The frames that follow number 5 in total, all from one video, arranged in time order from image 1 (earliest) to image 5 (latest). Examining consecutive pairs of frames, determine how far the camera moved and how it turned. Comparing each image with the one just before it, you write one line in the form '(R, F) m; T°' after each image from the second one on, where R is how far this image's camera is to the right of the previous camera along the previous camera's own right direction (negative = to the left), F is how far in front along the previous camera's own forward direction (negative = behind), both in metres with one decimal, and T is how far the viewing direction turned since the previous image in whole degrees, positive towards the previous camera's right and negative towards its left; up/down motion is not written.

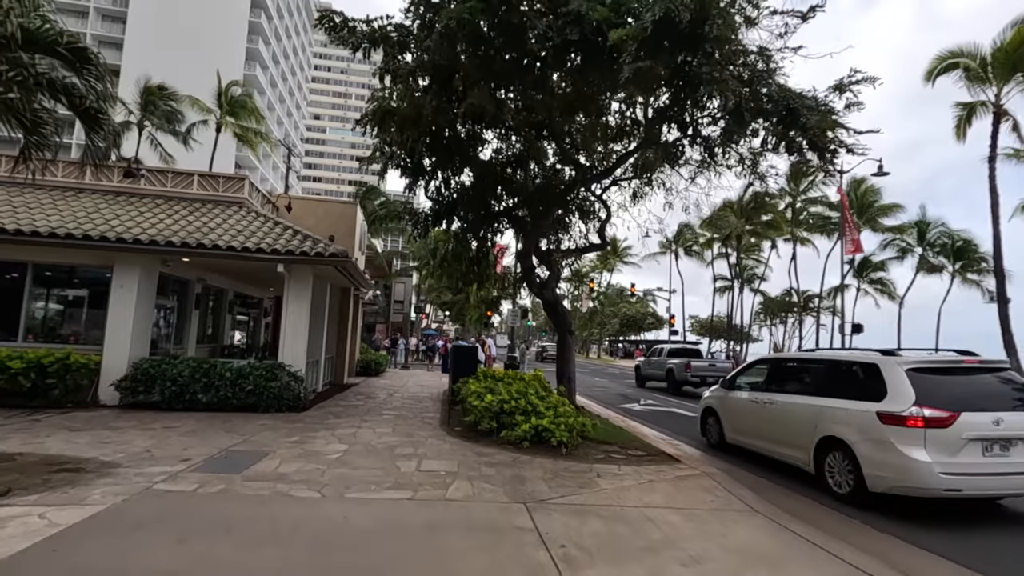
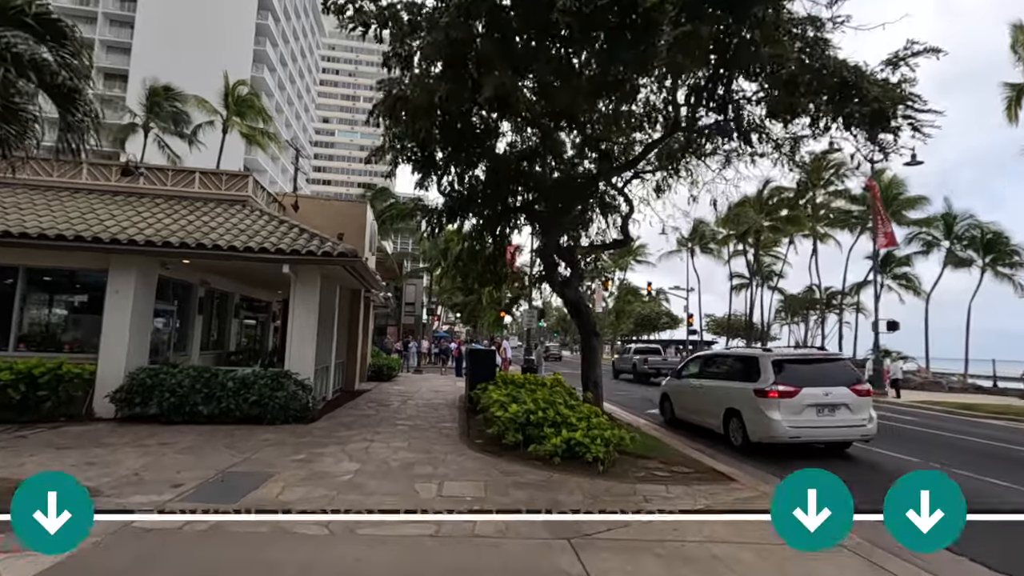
(-0.2, +0.8) m; -1°
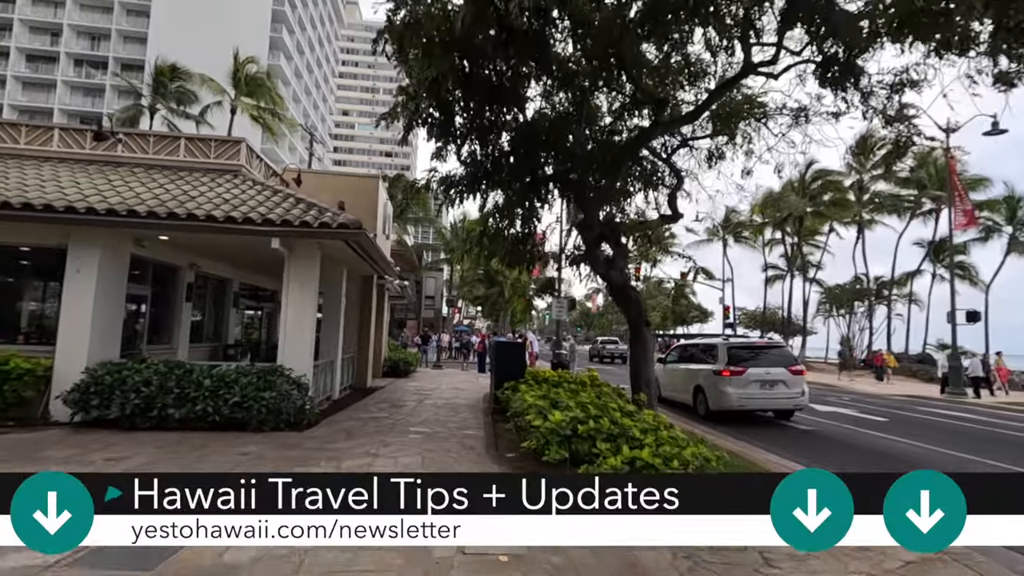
(-0.2, +1.7) m; -2°
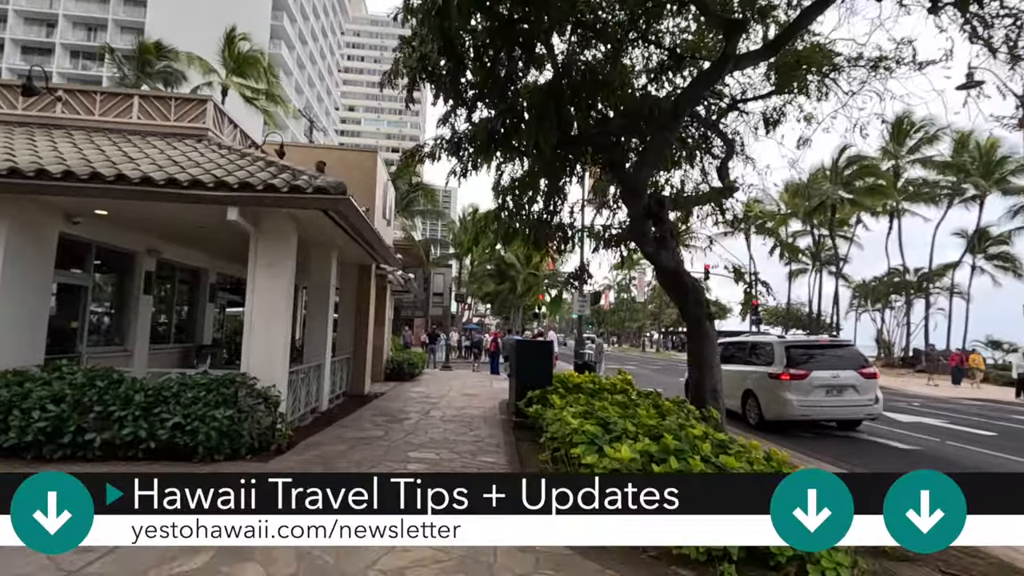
(-0.3, +1.9) m; -1°
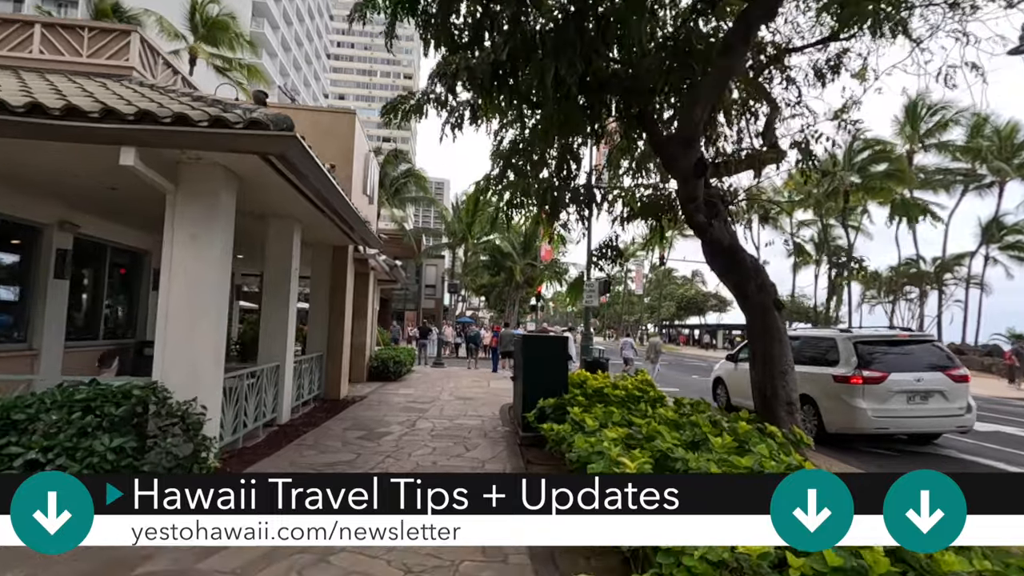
(-0.2, +1.7) m; +1°
